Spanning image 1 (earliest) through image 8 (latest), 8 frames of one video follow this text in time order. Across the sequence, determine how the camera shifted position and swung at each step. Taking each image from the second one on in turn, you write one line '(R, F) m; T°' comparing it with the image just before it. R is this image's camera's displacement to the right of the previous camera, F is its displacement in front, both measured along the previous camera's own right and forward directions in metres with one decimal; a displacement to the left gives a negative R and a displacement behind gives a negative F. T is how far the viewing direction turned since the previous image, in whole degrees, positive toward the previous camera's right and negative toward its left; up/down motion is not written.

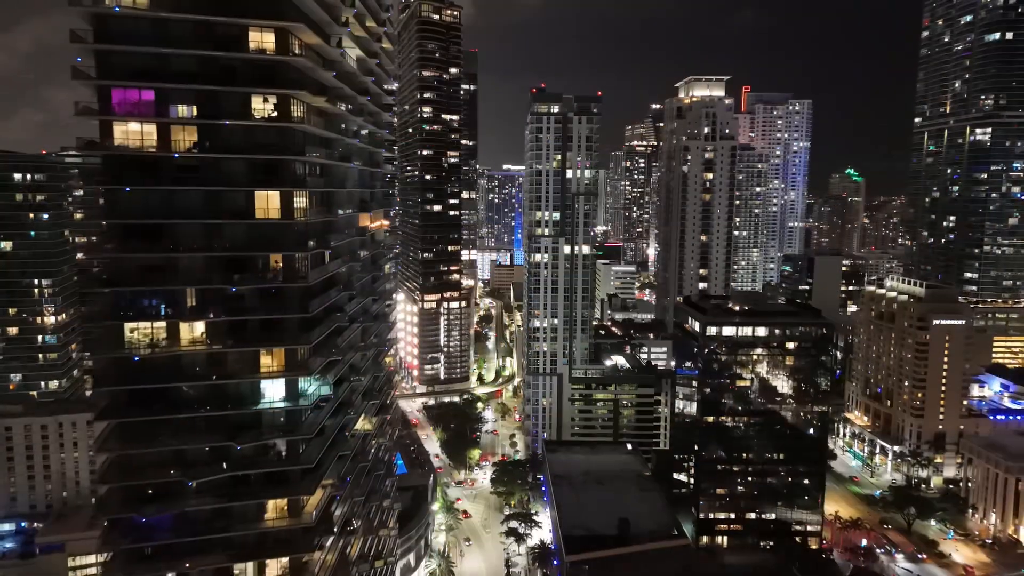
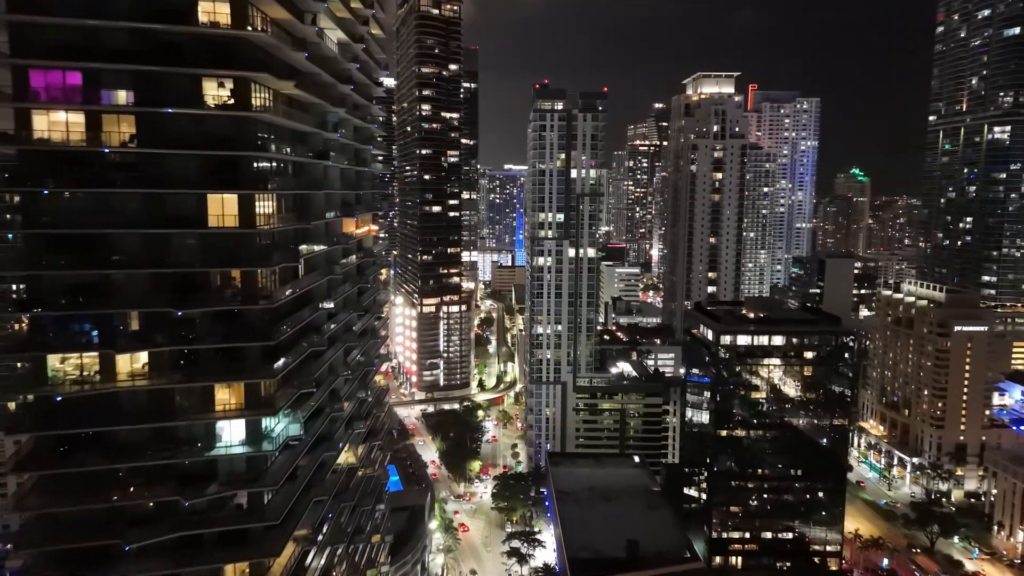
(-0.1, +2.7) m; 0°
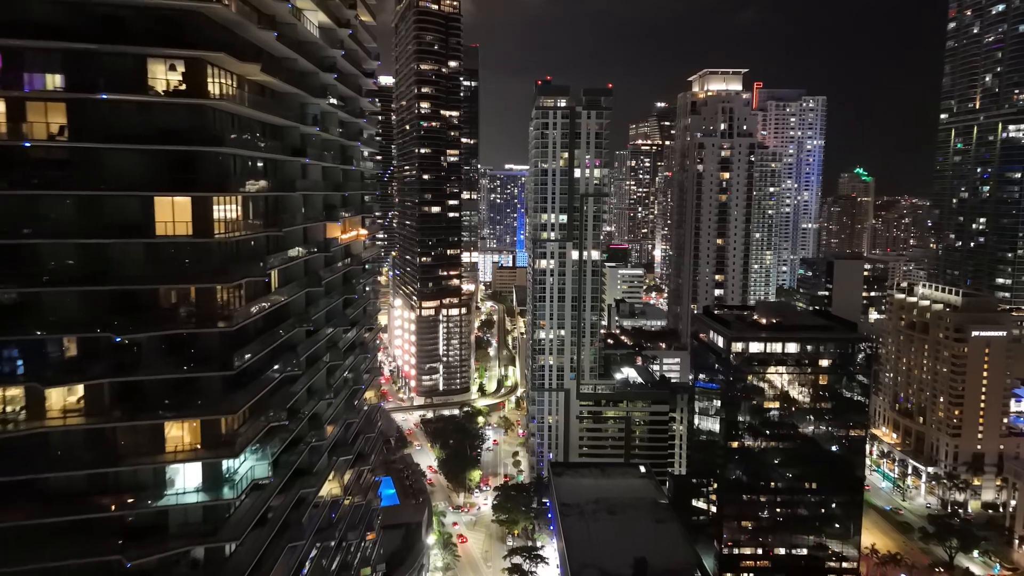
(-0.1, +2.1) m; 0°
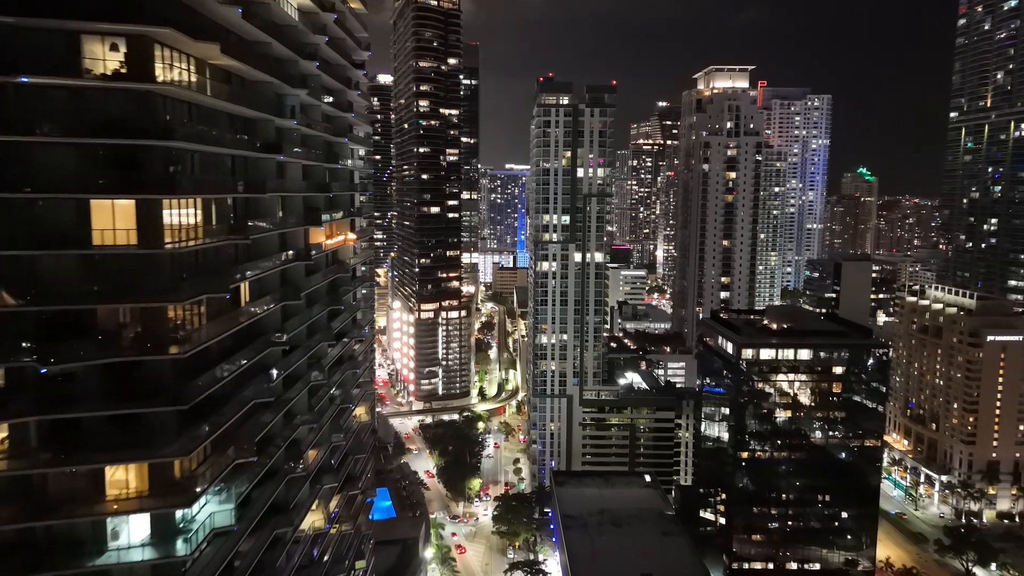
(0.0, +1.8) m; 0°
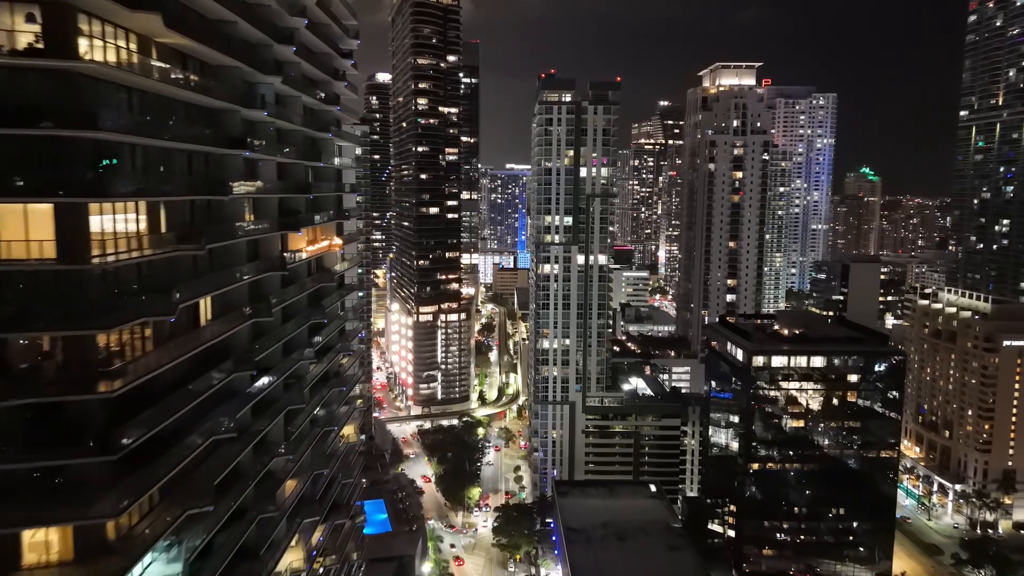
(0.0, +1.8) m; 0°
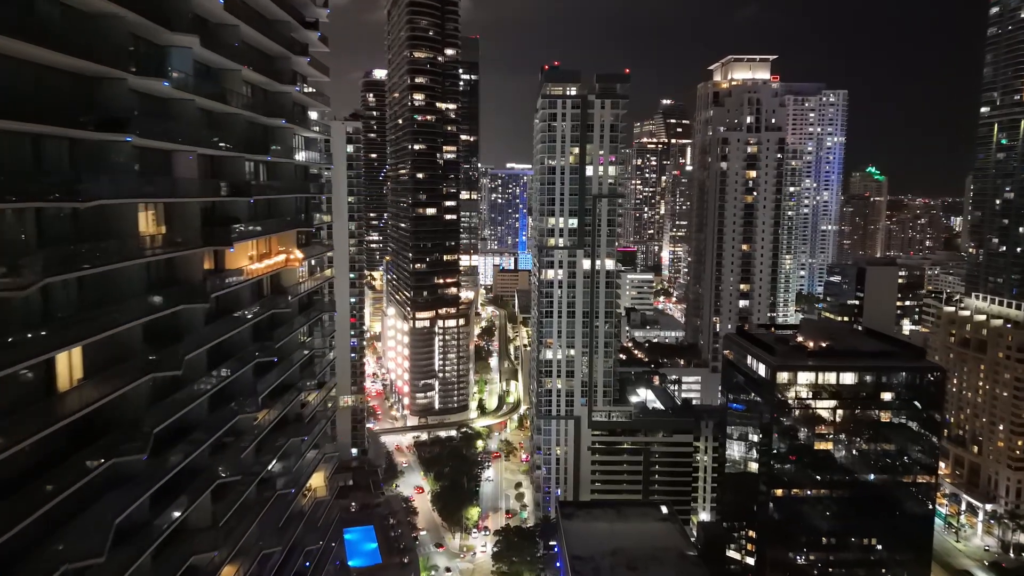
(-0.1, +3.6) m; 0°
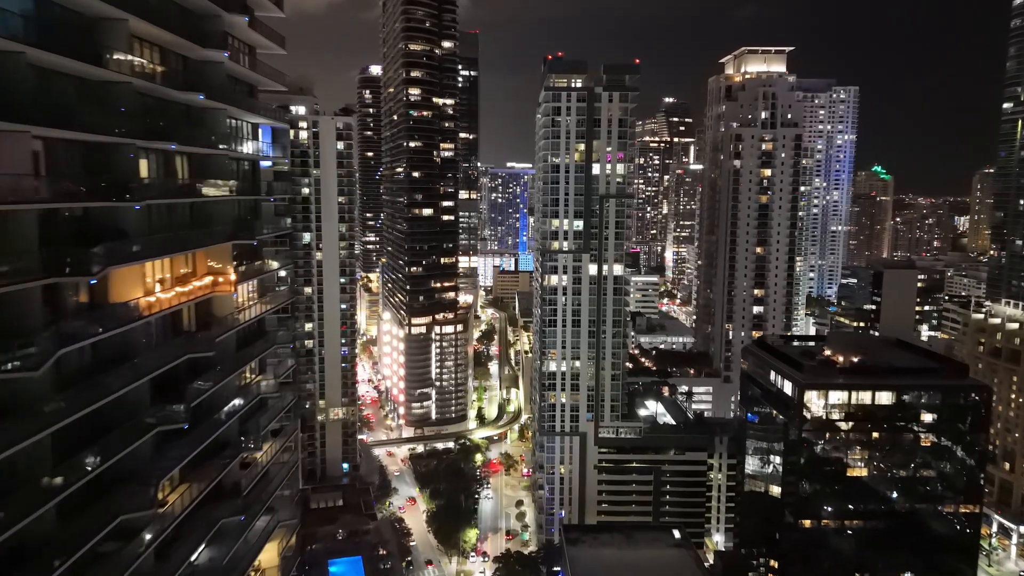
(0.0, +3.6) m; 0°
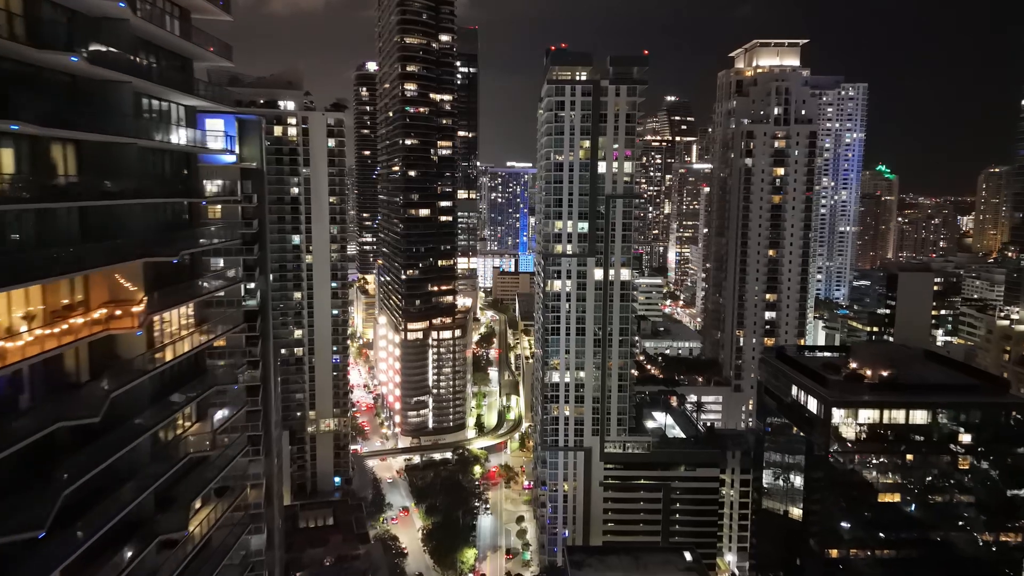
(0.0, +2.9) m; 0°
